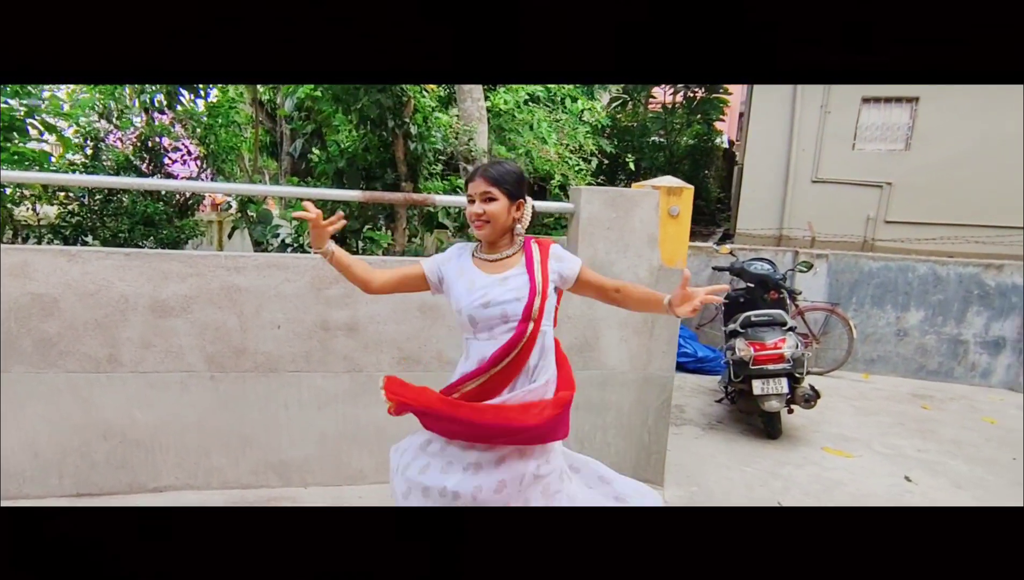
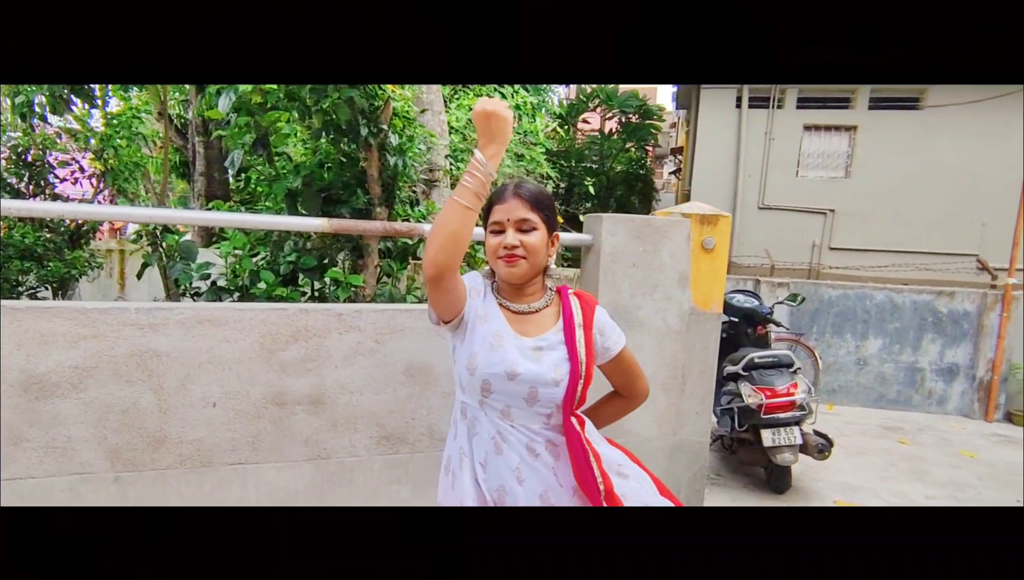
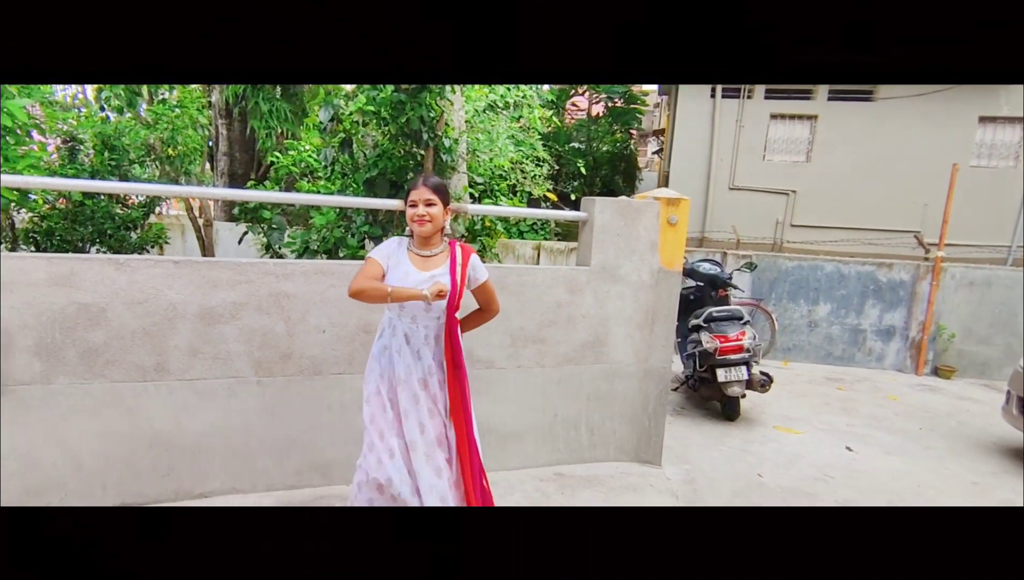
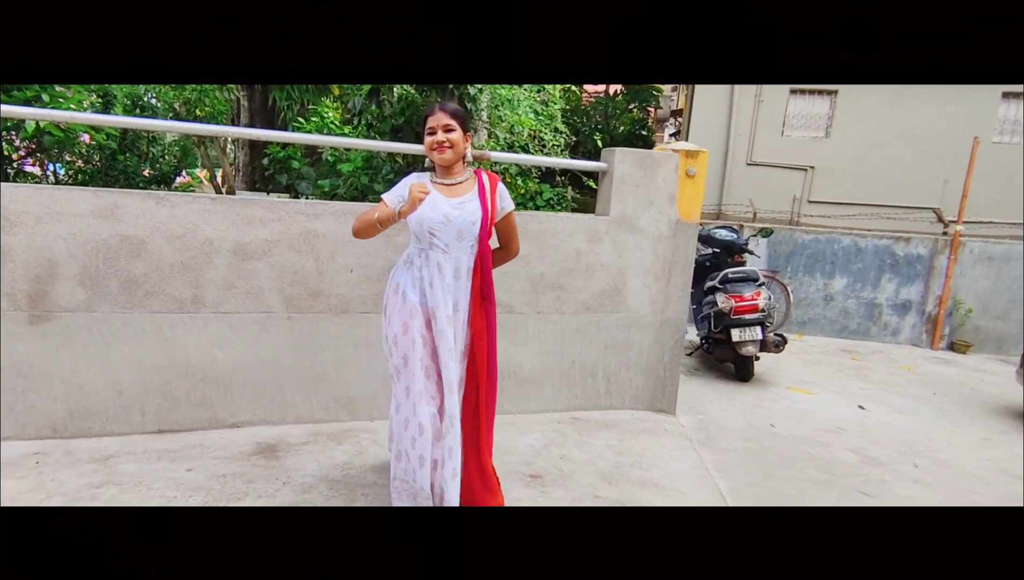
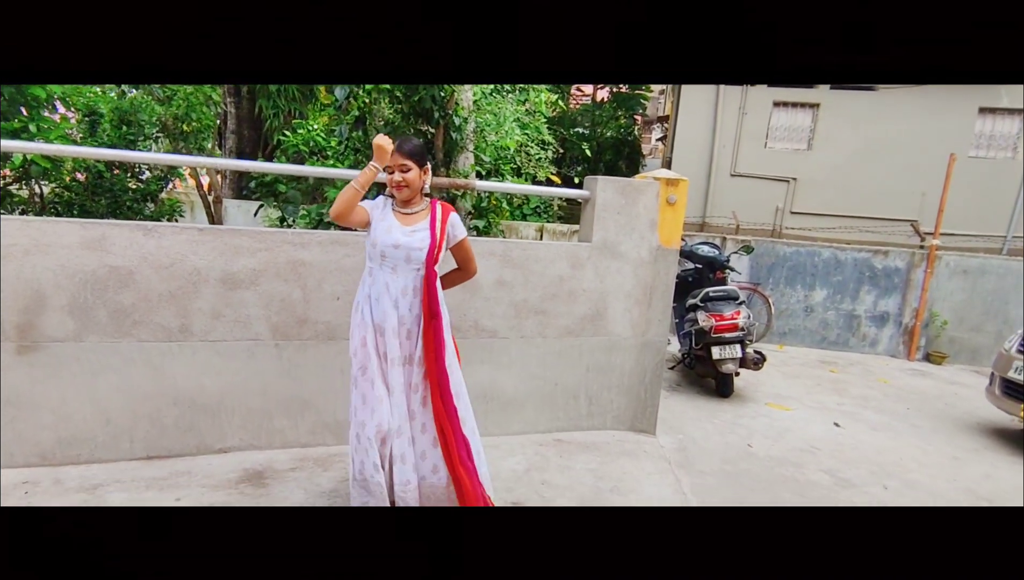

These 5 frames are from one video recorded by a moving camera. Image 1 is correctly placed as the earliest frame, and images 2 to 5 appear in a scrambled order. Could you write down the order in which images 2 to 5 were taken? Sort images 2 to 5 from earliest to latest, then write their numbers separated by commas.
2, 3, 5, 4
